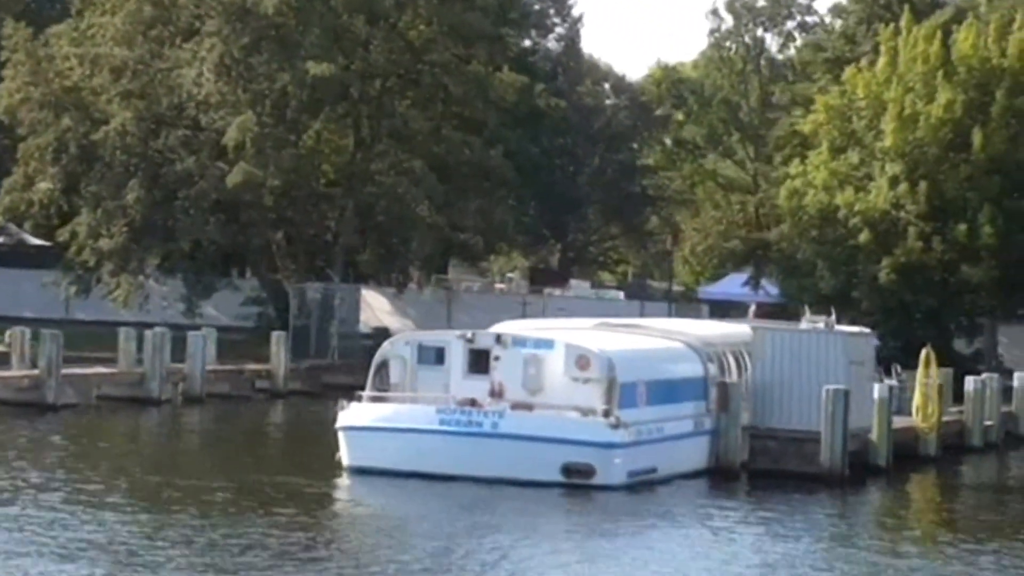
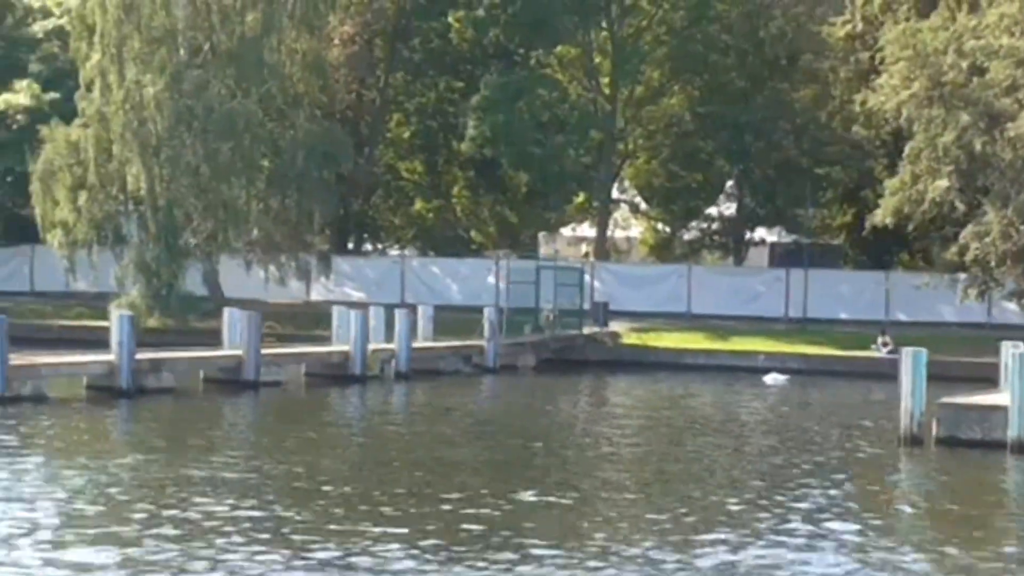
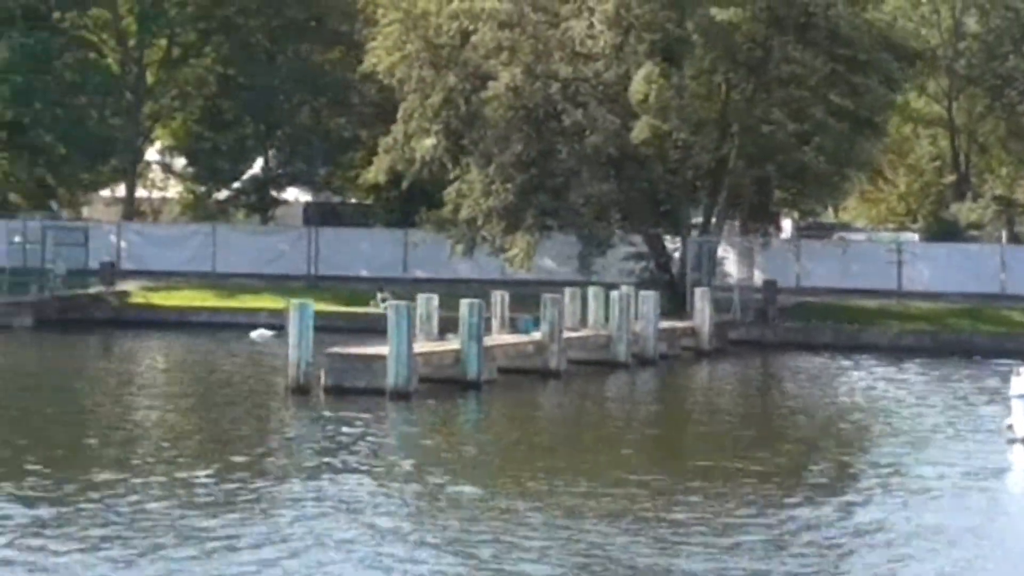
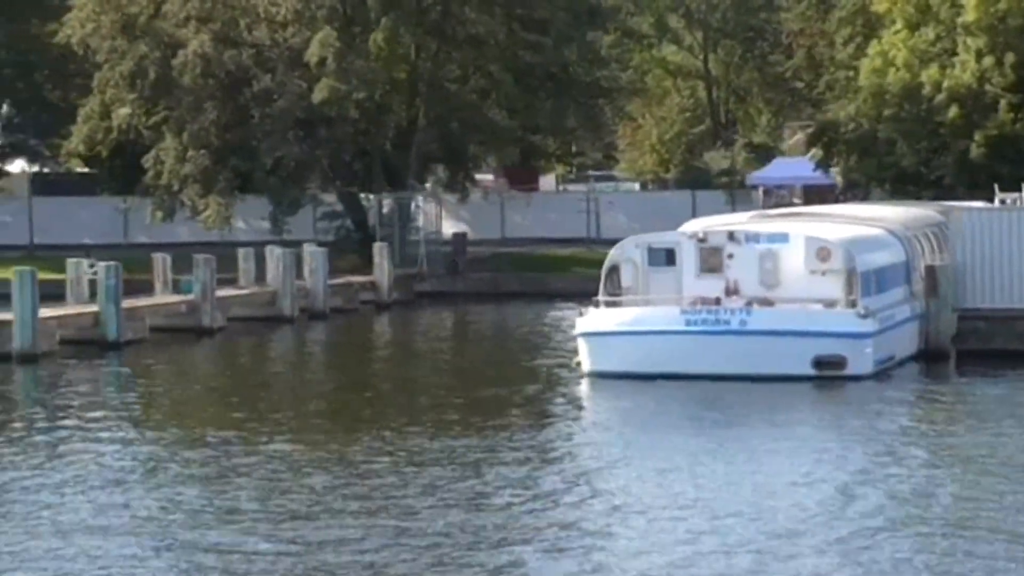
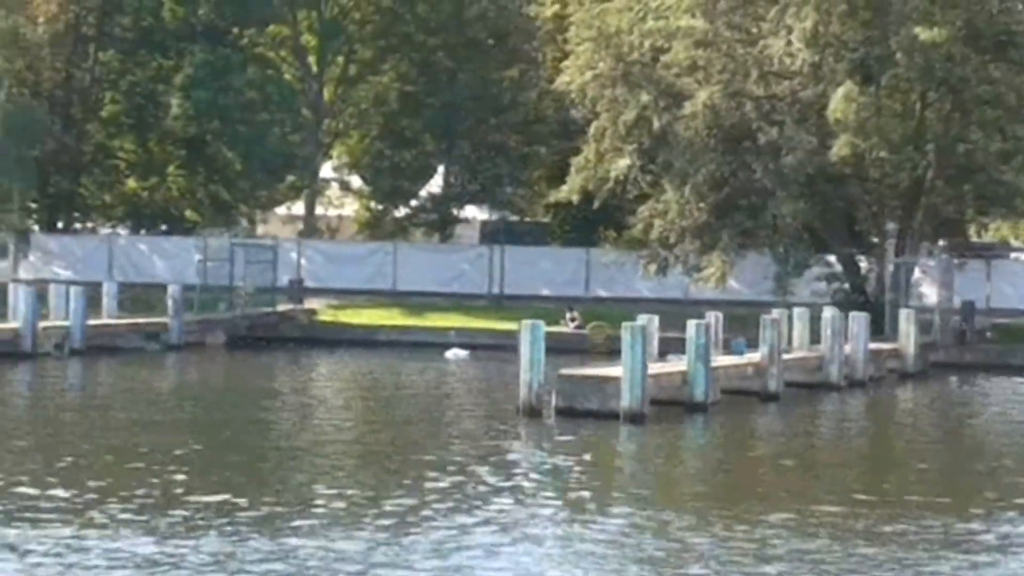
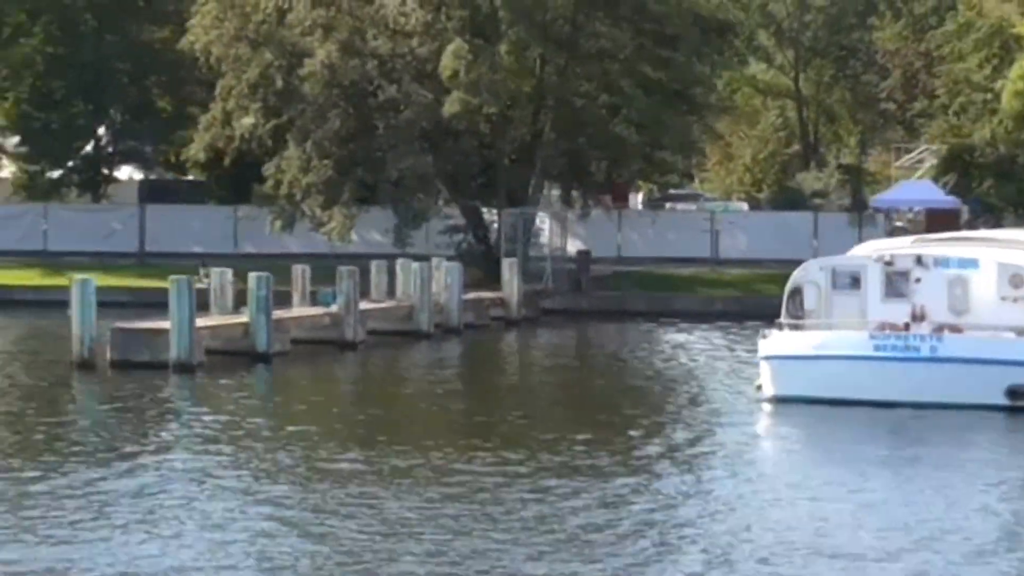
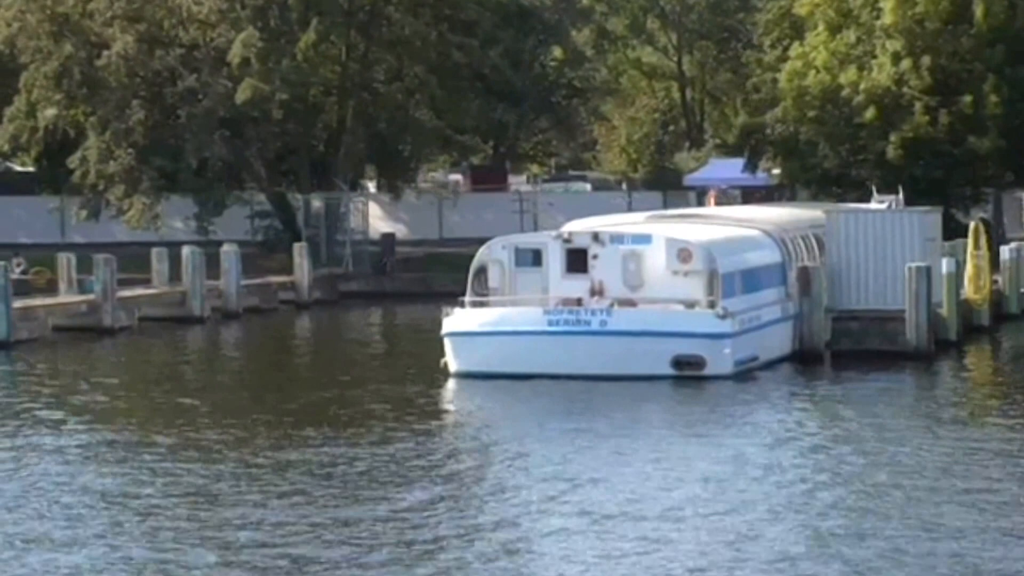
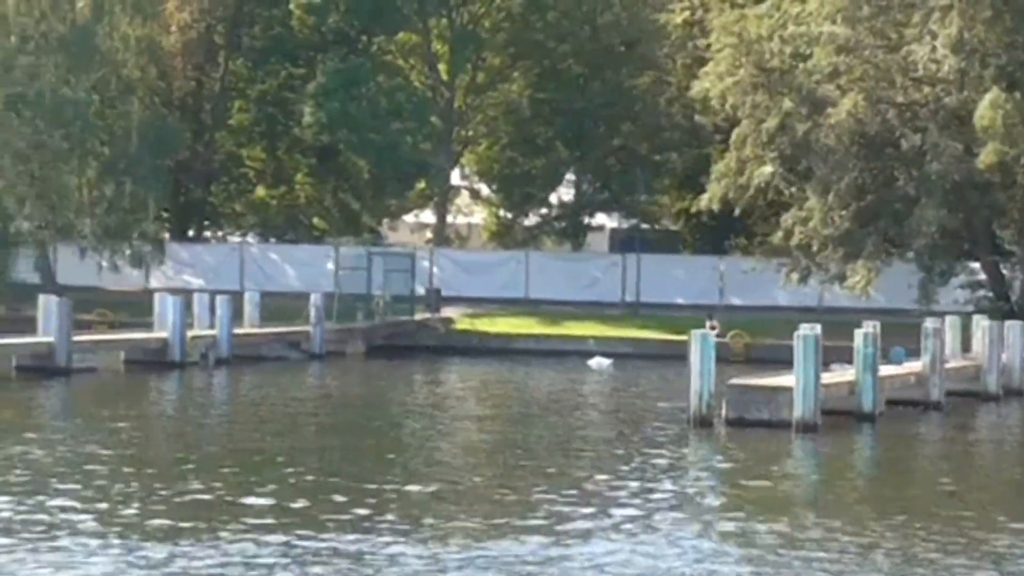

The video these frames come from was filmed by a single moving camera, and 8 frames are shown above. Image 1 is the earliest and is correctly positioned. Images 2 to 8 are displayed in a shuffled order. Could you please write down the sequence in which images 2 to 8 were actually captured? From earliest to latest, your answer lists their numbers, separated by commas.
7, 4, 6, 3, 5, 8, 2
